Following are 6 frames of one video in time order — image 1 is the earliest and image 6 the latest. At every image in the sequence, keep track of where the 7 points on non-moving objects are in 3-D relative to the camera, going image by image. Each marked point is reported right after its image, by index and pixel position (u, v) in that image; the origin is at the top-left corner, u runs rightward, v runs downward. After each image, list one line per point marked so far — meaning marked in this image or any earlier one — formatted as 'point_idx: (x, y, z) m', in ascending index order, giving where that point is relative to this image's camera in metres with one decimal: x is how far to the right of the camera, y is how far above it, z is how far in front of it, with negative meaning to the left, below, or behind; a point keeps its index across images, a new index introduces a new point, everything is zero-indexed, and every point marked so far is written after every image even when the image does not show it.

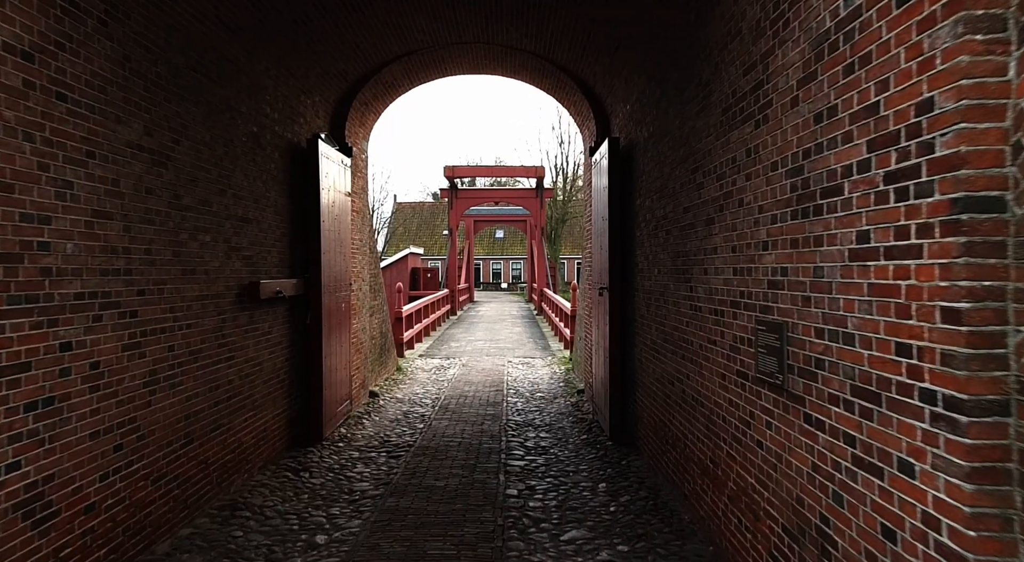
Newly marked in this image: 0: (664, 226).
0: (+1.0, +0.4, +4.4) m
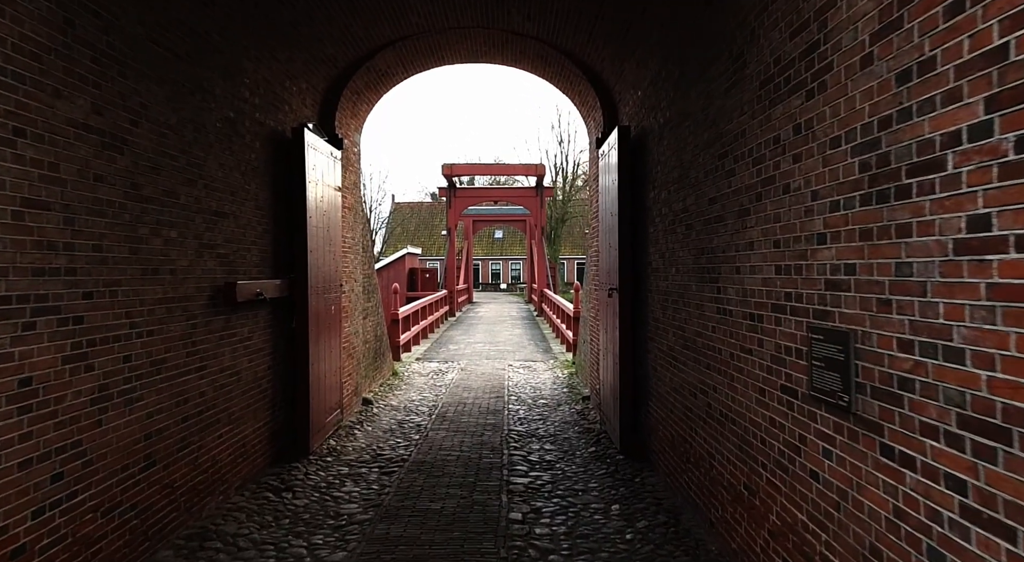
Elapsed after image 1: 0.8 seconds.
0: (+1.0, +0.4, +4.0) m
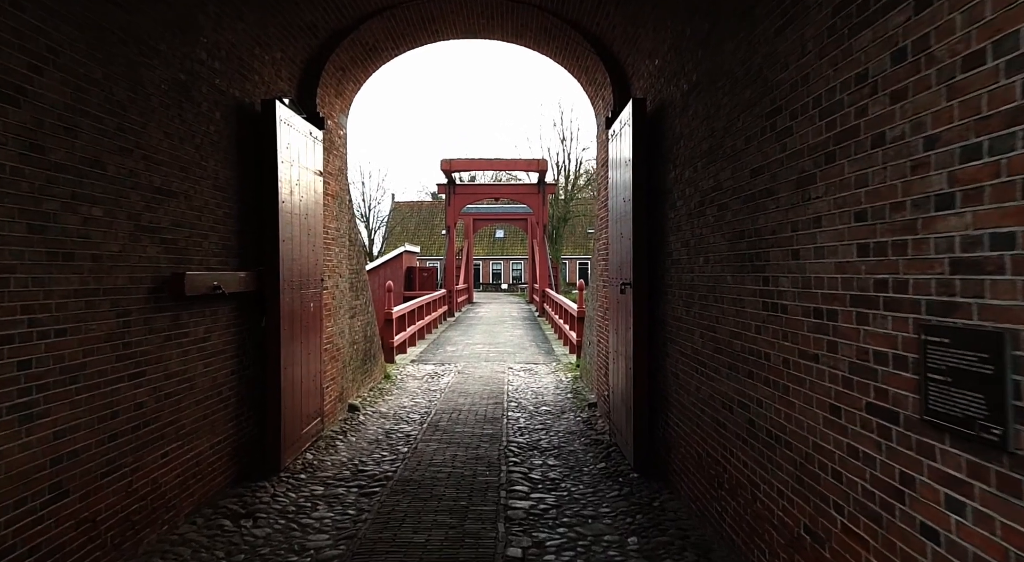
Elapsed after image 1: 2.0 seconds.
0: (+1.0, +0.4, +3.3) m
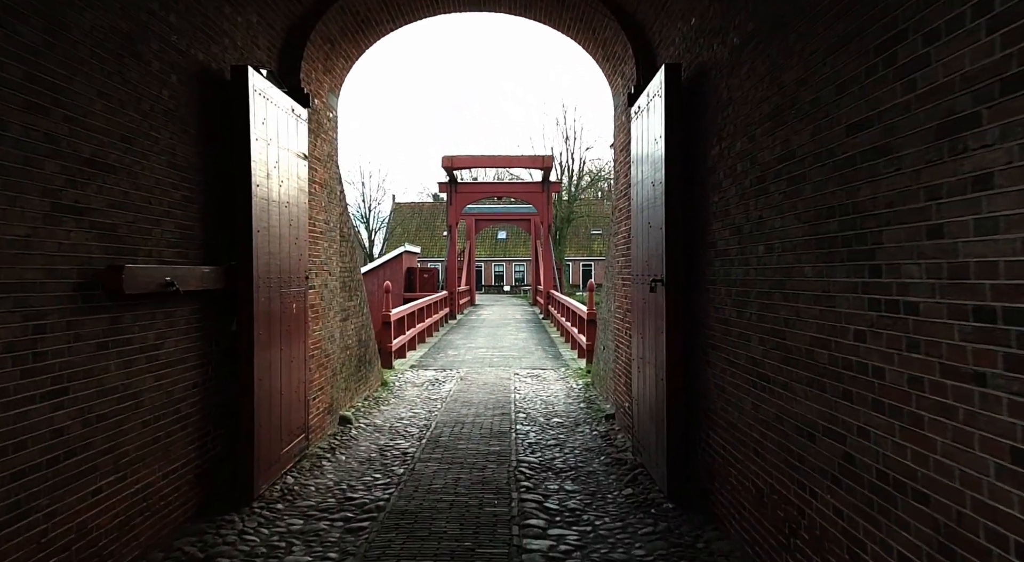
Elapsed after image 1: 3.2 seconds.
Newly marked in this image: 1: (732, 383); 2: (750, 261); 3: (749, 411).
0: (+1.1, +0.4, +2.6) m
1: (+1.1, -0.5, +3.3) m
2: (+1.1, +0.1, +3.1) m
3: (+1.1, -0.6, +3.1) m
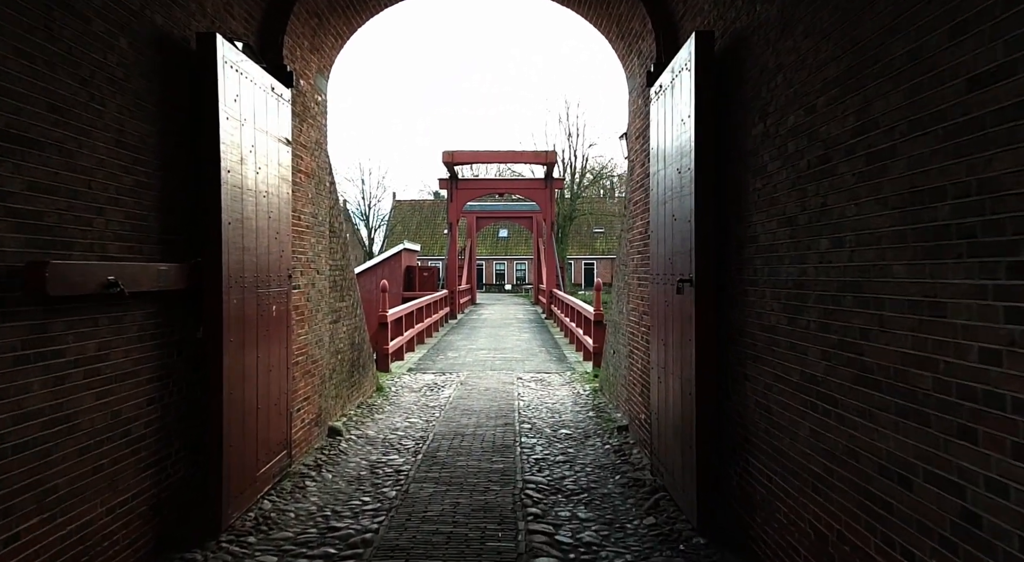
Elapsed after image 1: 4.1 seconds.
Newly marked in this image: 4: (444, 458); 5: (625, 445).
0: (+1.1, +0.4, +2.1) m
1: (+1.1, -0.5, +2.8) m
2: (+1.1, +0.1, +2.6) m
3: (+1.1, -0.6, +2.6) m
4: (-0.5, -1.4, +5.1) m
5: (+0.9, -1.3, +5.4) m
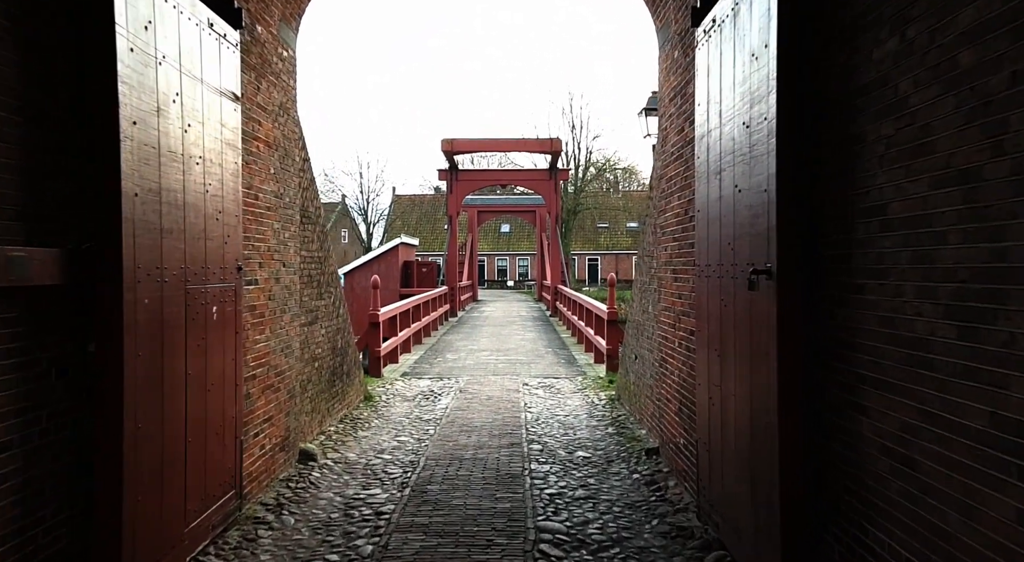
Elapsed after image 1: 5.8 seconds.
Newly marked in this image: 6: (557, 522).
0: (+1.2, +0.5, +1.1) m
1: (+1.2, -0.5, +1.8) m
2: (+1.2, +0.1, +1.6) m
3: (+1.2, -0.6, +1.6) m
4: (-0.5, -1.3, +4.1) m
5: (+1.0, -1.3, +4.5) m
6: (+0.2, -1.3, +3.7) m
